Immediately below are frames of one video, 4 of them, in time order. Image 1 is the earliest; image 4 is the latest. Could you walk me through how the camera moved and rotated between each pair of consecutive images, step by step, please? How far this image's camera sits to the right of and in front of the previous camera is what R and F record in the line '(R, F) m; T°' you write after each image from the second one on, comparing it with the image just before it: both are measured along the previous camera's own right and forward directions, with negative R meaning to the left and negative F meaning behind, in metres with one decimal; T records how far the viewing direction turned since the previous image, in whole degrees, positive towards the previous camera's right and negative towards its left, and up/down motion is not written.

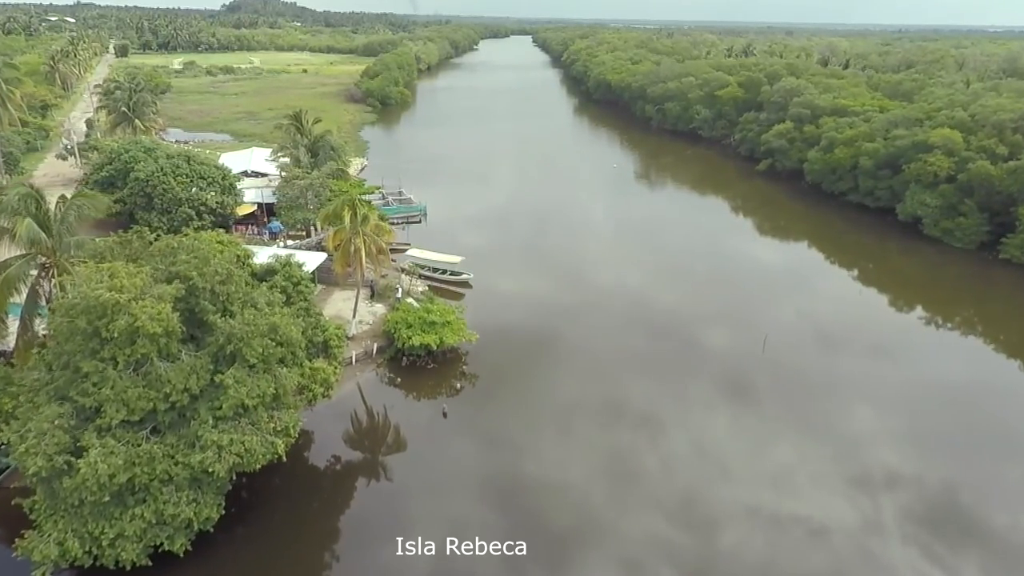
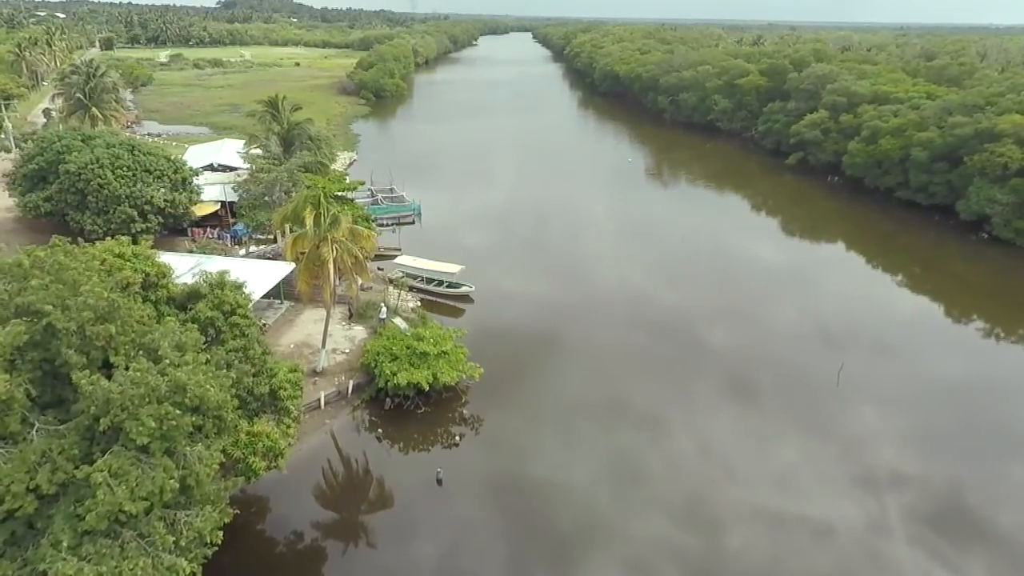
(-0.5, +6.4) m; 0°
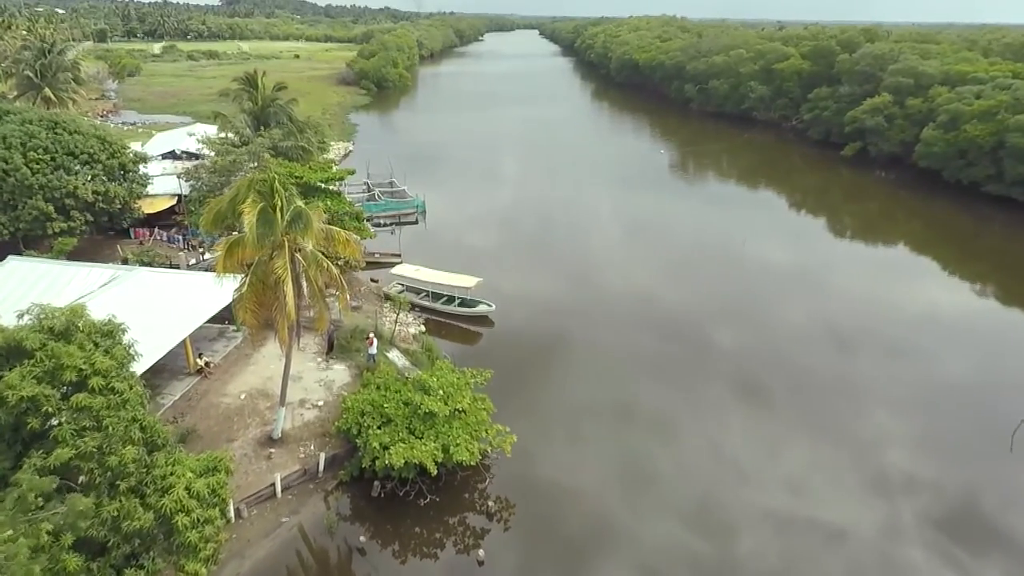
(-1.0, +7.4) m; 0°
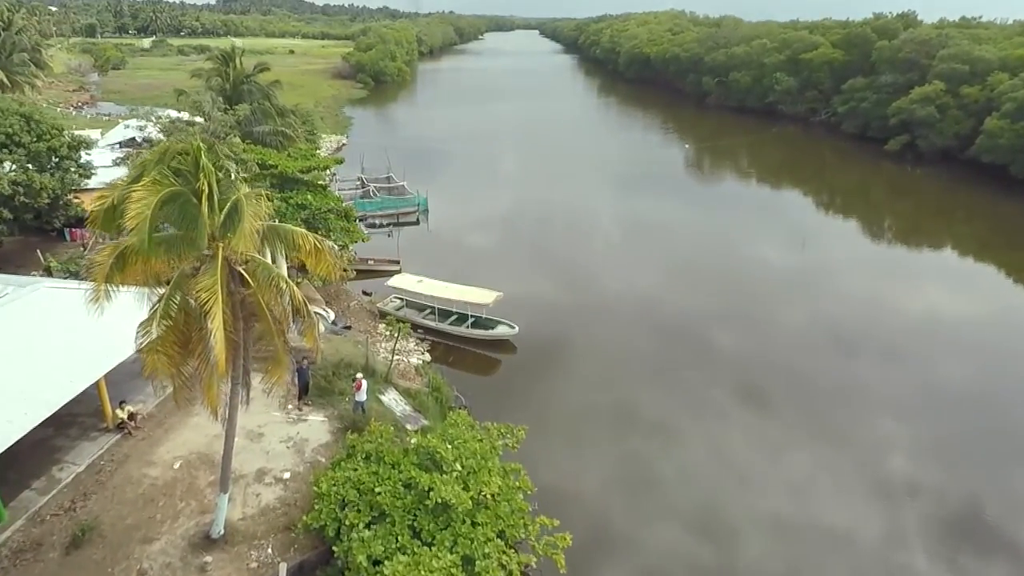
(-0.9, +5.1) m; 0°
